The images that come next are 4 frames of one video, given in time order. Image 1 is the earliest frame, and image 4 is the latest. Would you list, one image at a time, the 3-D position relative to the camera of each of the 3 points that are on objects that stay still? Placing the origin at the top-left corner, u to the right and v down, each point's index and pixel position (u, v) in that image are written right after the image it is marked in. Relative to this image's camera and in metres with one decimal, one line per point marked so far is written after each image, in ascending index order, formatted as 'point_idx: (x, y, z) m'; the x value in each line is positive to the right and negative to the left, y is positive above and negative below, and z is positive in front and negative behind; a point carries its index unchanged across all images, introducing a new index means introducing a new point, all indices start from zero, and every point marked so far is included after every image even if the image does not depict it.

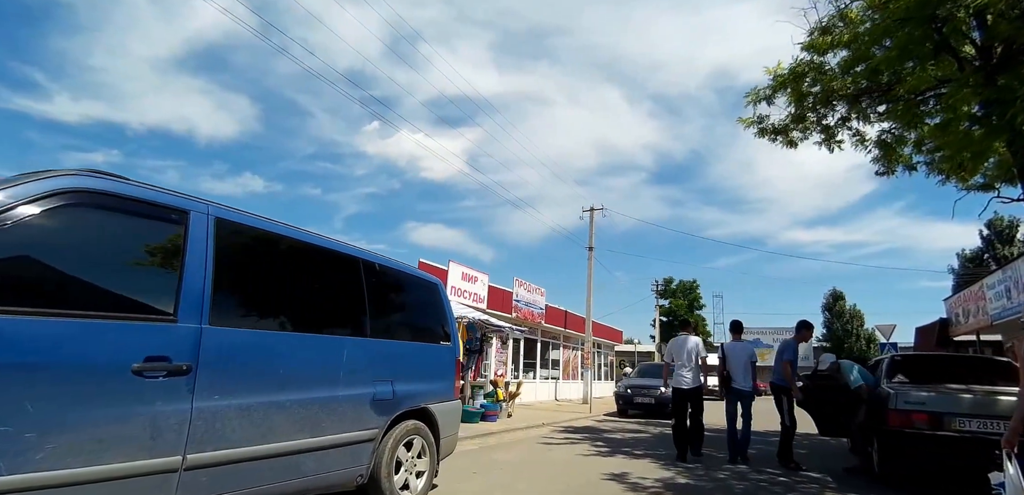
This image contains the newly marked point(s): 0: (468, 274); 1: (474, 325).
0: (-1.3, -0.8, +16.3) m
1: (-0.9, -1.8, +13.0) m
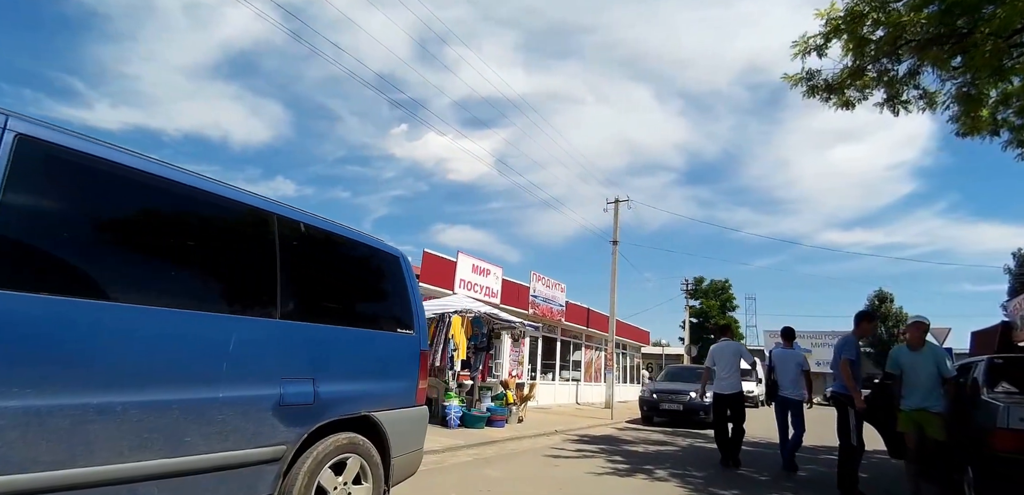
0: (-0.9, -0.5, +15.0) m
1: (-0.7, -1.5, +11.8) m
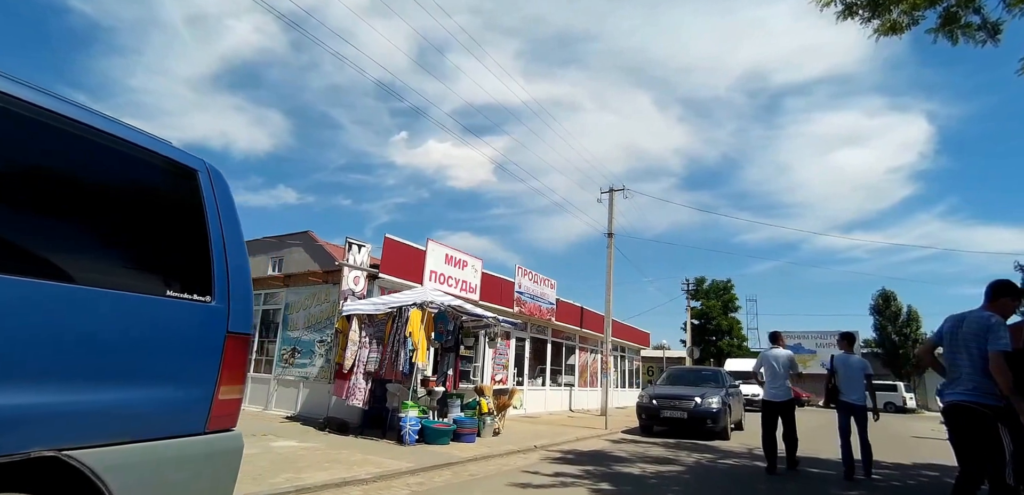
0: (-1.4, -0.2, +13.2) m
1: (-1.2, -1.2, +10.0) m
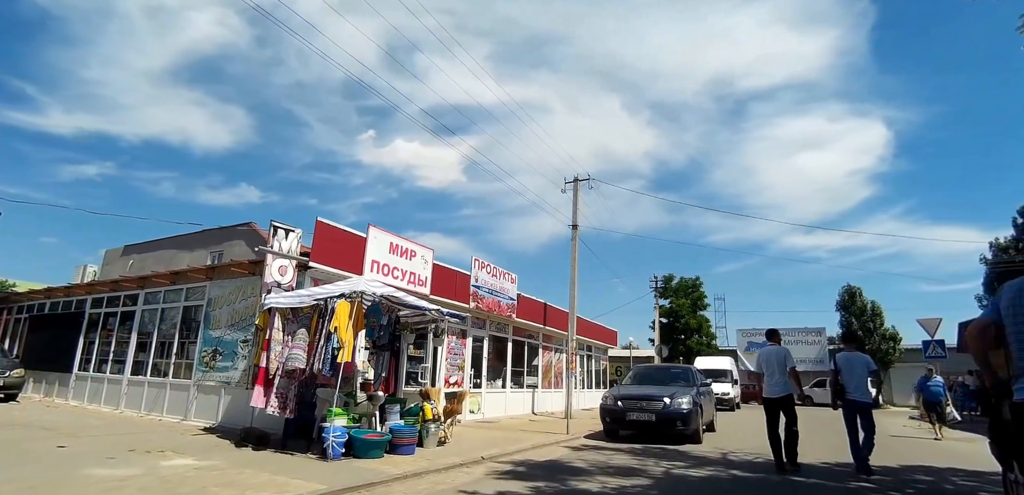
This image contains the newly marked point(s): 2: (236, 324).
0: (-2.4, 0.0, +12.0) m
1: (-2.0, -0.9, +8.7) m
2: (-5.5, -1.5, +10.9) m
